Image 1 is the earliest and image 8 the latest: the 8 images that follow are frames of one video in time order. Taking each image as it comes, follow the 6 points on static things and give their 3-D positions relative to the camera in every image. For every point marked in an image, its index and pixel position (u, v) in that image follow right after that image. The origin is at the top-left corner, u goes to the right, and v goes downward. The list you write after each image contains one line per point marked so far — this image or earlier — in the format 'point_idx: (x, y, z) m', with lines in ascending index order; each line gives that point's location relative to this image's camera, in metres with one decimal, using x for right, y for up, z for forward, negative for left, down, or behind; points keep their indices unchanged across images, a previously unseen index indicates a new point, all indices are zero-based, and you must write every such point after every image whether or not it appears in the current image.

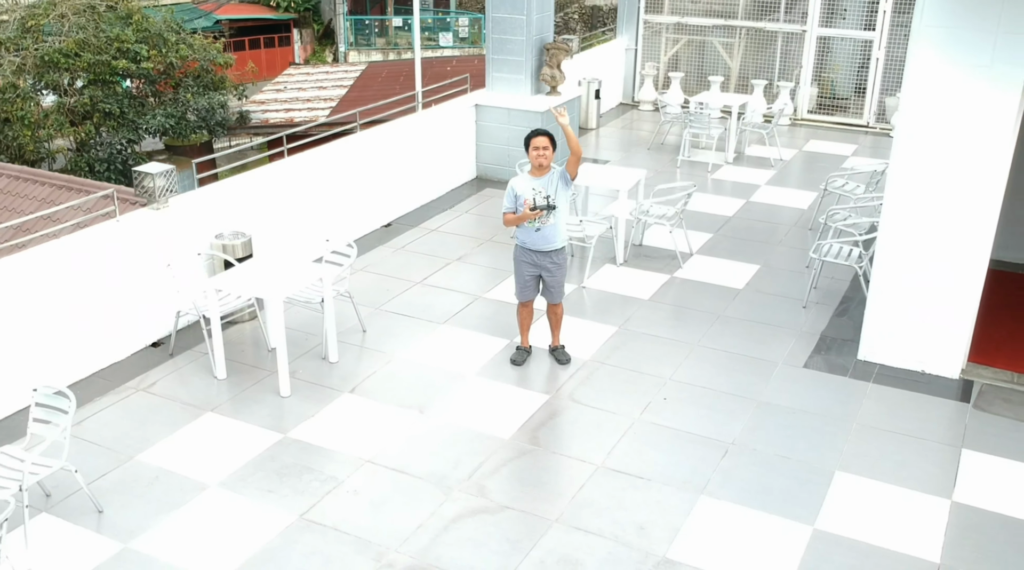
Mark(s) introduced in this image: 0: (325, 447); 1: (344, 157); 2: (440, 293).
0: (-0.9, -0.8, +4.8) m
1: (-1.2, +0.9, +7.2) m
2: (-0.5, -0.1, +6.5) m
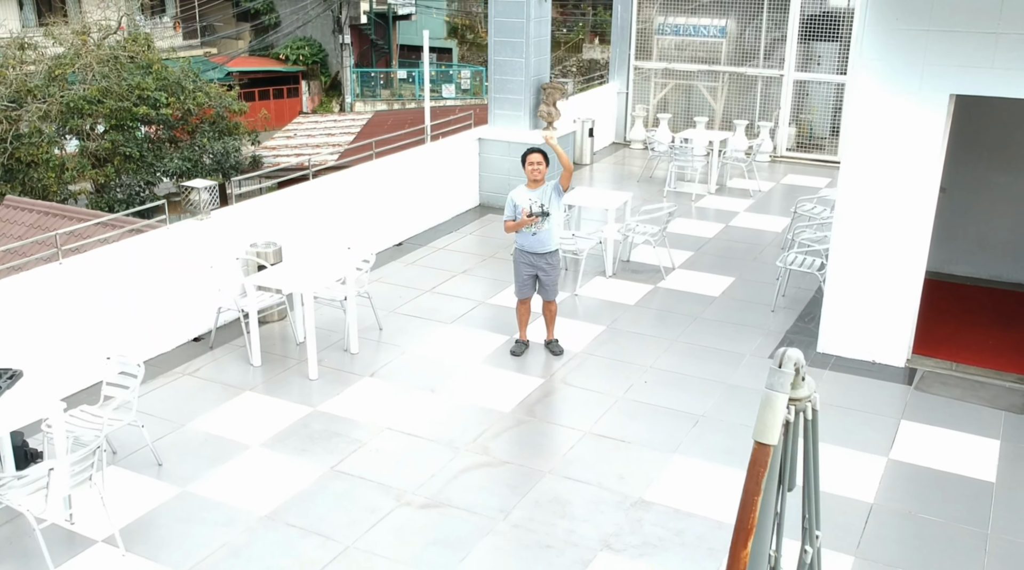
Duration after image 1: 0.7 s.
0: (-0.9, -0.7, +5.6) m
1: (-1.2, +0.8, +8.0) m
2: (-0.5, -0.1, +7.3) m
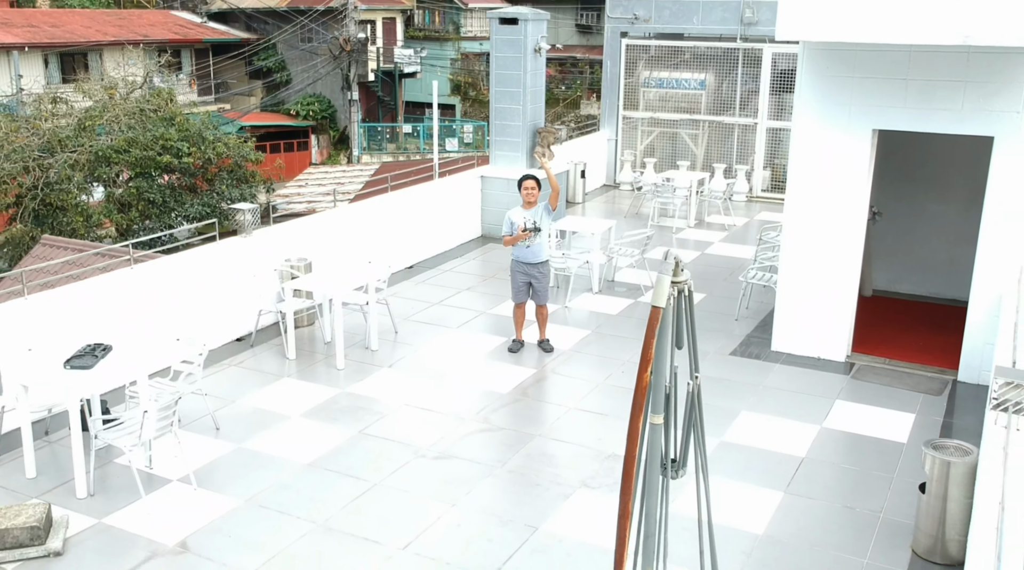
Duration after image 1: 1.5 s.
0: (-0.9, -0.7, +6.6) m
1: (-1.2, +0.7, +9.2) m
2: (-0.5, -0.2, +8.4) m
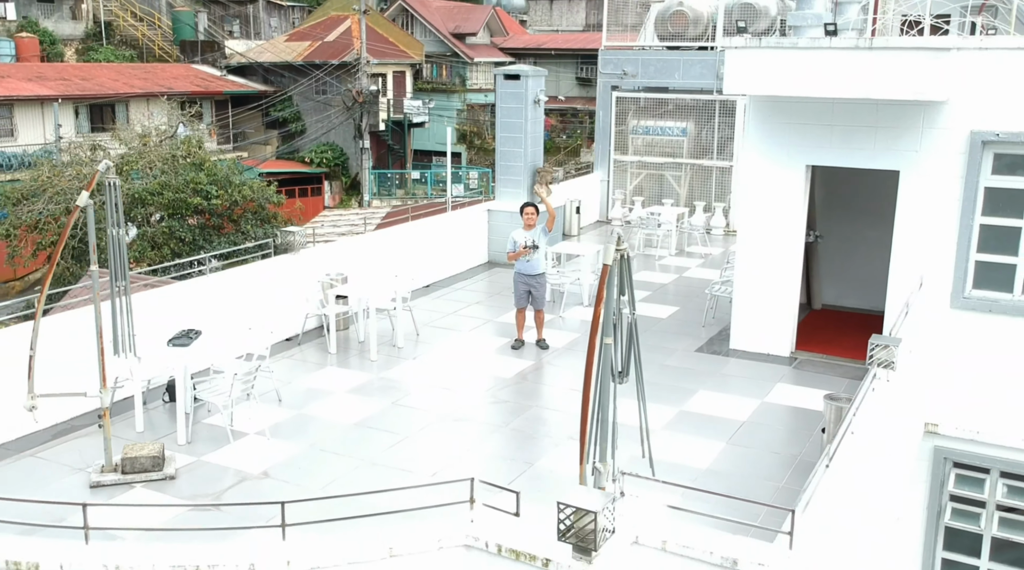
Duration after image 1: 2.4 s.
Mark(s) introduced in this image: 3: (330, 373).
0: (-0.9, -0.8, +8.2) m
1: (-1.2, +0.5, +10.8) m
2: (-0.4, -0.3, +10.0) m
3: (-1.5, -0.7, +8.4) m
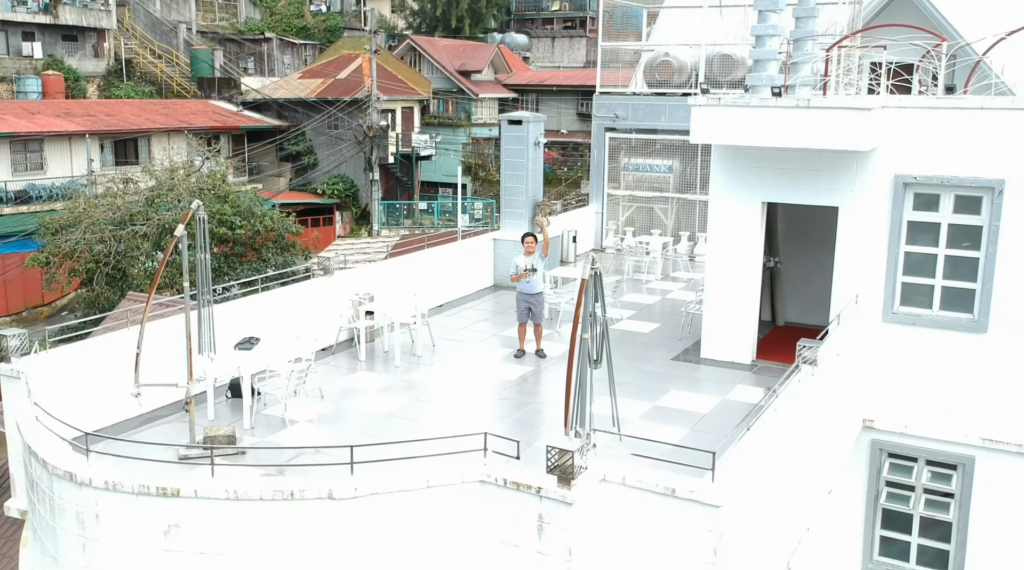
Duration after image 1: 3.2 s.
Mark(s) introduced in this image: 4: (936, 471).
0: (-0.9, -0.9, +9.8) m
1: (-1.1, +0.3, +12.4) m
2: (-0.4, -0.6, +11.6) m
3: (-1.5, -0.9, +9.9) m
4: (+4.0, -1.8, +9.6) m
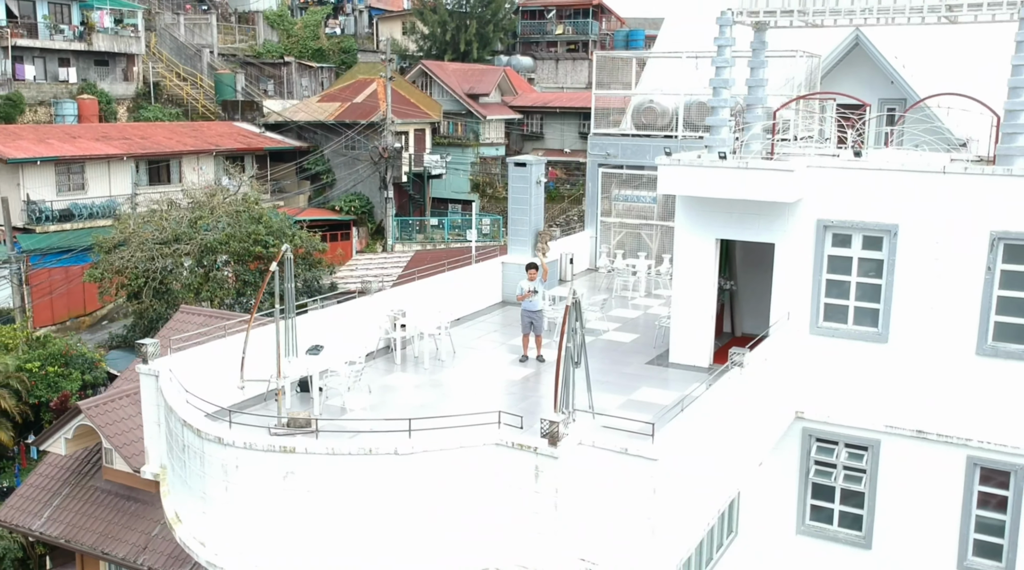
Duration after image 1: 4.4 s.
0: (-0.8, -1.2, +12.4) m
1: (-1.0, 0.0, +15.0) m
2: (-0.3, -0.8, +14.2) m
3: (-1.4, -1.1, +12.6) m
4: (+4.1, -2.0, +12.1) m
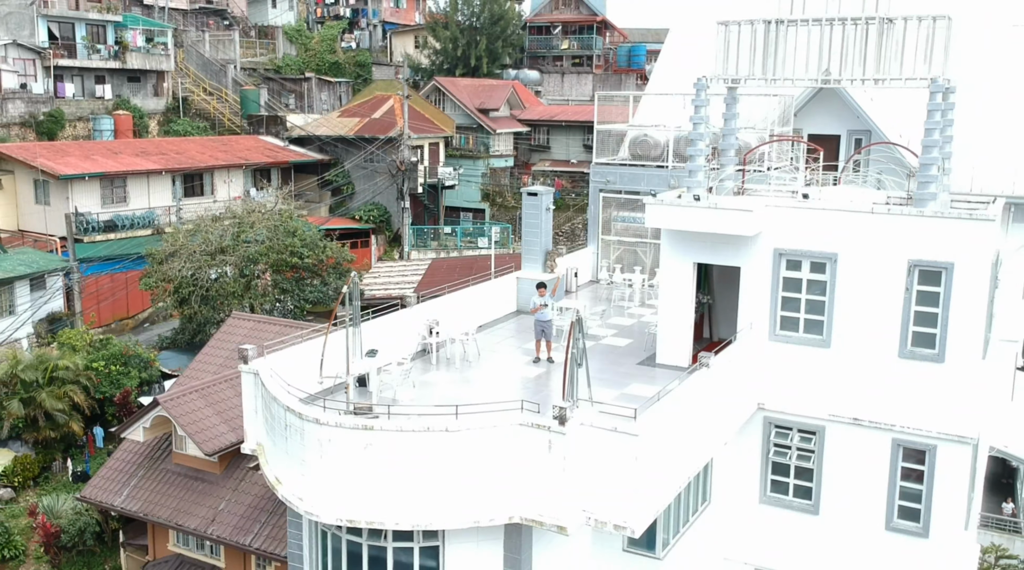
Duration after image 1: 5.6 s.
0: (-0.6, -1.4, +15.3) m
1: (-0.8, -0.2, +17.9) m
2: (-0.1, -1.0, +17.1) m
3: (-1.2, -1.4, +15.5) m
4: (+4.3, -2.2, +15.0) m
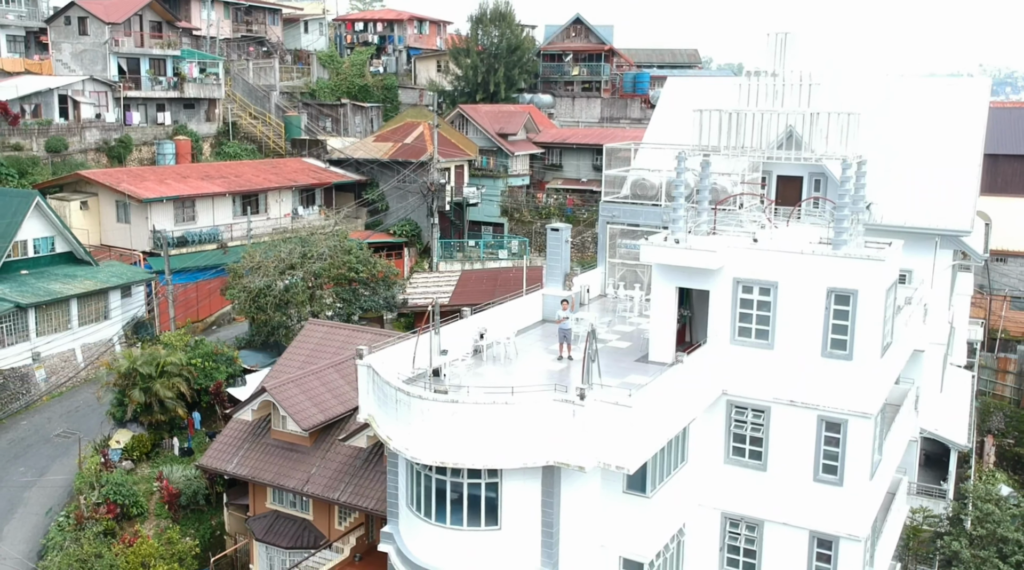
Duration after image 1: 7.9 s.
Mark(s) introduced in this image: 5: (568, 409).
0: (+0.1, -1.8, +21.0) m
1: (-0.1, -0.6, +23.6) m
2: (+0.6, -1.4, +22.8) m
3: (-0.5, -1.7, +21.2) m
4: (+5.0, -2.6, +20.7) m
5: (+1.0, -2.2, +17.4) m
